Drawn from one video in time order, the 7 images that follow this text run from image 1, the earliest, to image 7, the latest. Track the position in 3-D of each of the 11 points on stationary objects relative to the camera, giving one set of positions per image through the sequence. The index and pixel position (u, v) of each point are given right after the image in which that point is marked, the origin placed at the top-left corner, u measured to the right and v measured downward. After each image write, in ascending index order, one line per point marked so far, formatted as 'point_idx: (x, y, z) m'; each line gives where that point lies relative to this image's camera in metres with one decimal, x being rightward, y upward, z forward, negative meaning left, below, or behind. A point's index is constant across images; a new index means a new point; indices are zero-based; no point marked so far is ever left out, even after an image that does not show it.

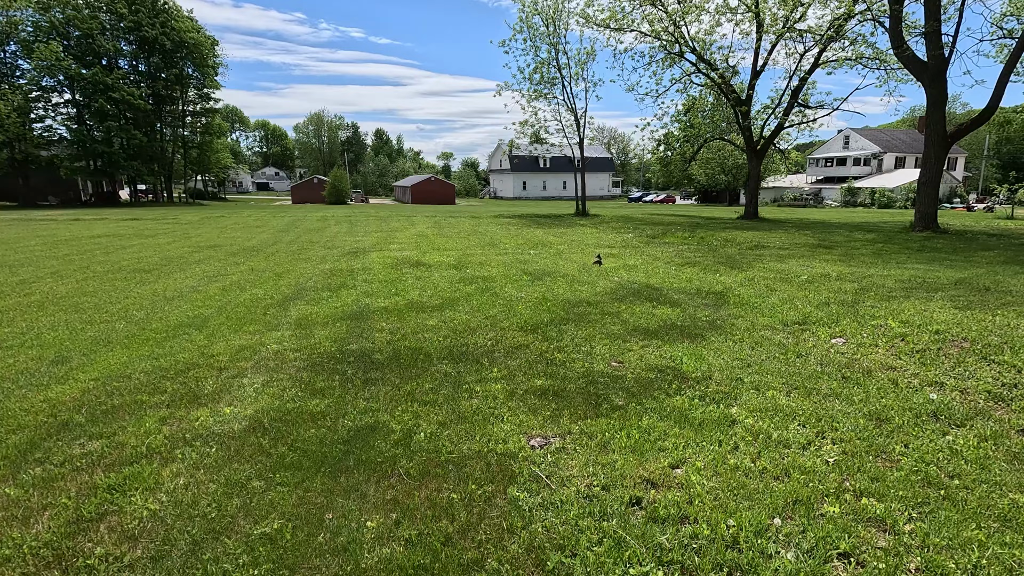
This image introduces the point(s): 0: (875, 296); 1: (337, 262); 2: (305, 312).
0: (+4.8, -0.1, +7.1) m
1: (-3.9, +0.6, +12.0) m
2: (-2.7, -0.3, +7.0) m
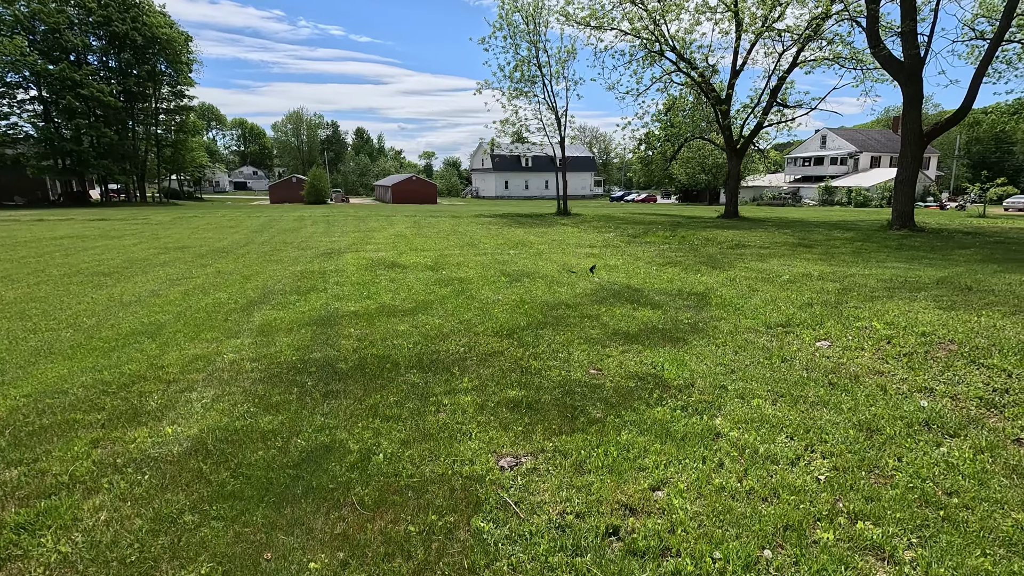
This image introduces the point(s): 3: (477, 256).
0: (+4.5, -0.1, +6.9) m
1: (-4.4, +0.5, +11.6) m
2: (-3.0, -0.4, +6.7) m
3: (-0.8, +0.7, +12.5) m
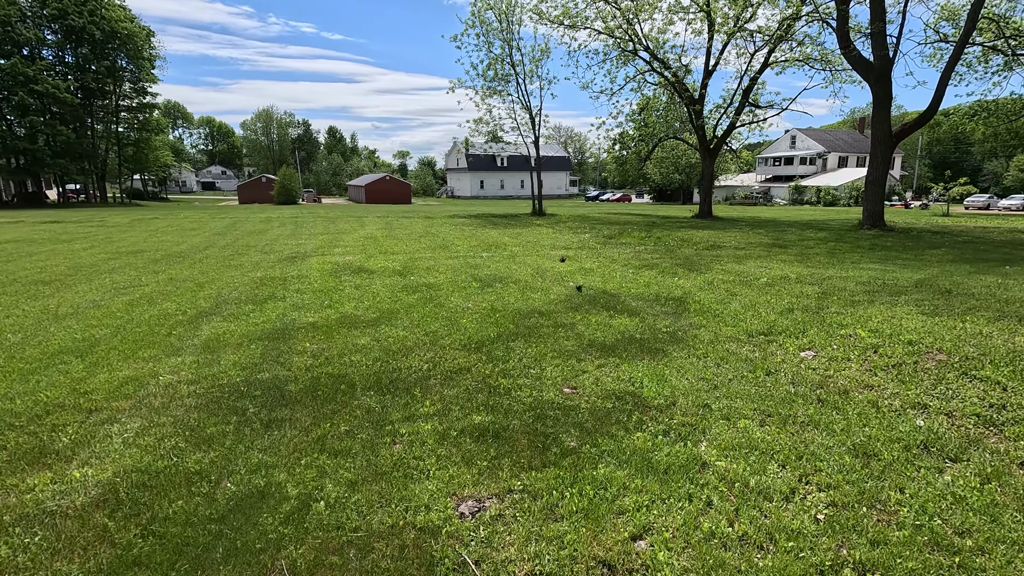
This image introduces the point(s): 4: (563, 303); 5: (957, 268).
0: (+4.1, -0.2, +6.7) m
1: (-5.0, +0.4, +11.0) m
2: (-3.4, -0.5, +6.1) m
3: (-1.4, +0.6, +12.0) m
4: (+0.7, -0.2, +7.3) m
5: (+7.9, +0.4, +9.6) m
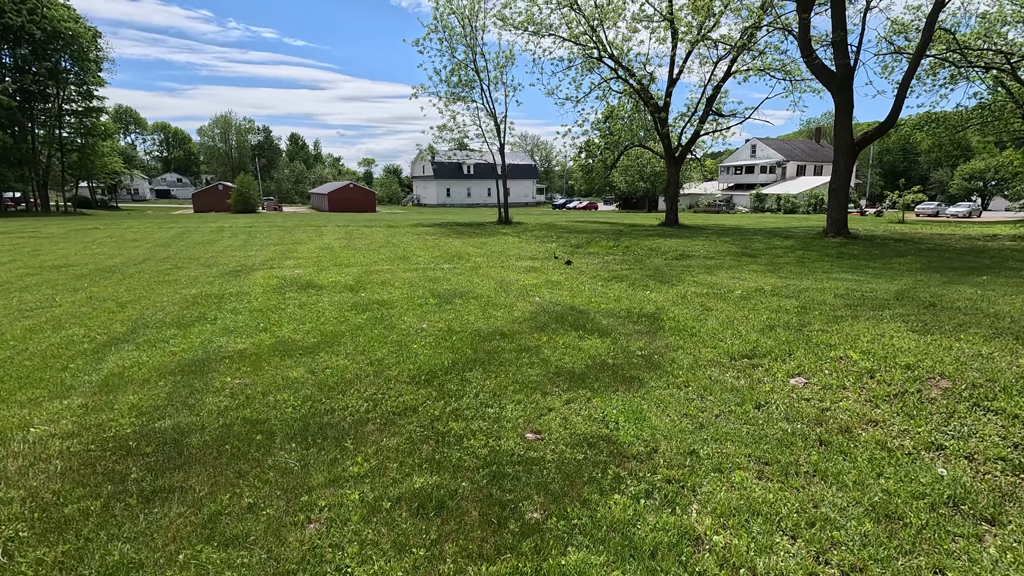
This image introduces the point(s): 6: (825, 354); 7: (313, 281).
0: (+3.6, -0.4, +6.3) m
1: (-5.7, +0.1, +10.0) m
2: (-3.8, -0.7, +5.2) m
3: (-2.2, +0.3, +11.3) m
4: (+0.2, -0.4, +6.7) m
5: (+7.3, +0.2, +9.3) m
6: (+2.9, -0.6, +5.0) m
7: (-3.8, +0.1, +10.1) m
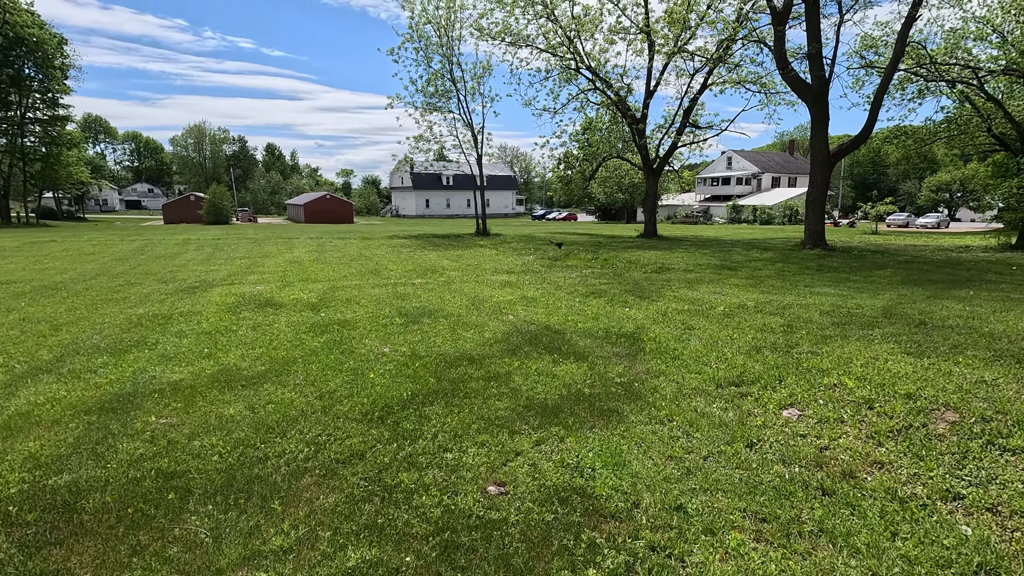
0: (+3.3, -0.6, +5.9) m
1: (-6.1, -0.3, +9.3) m
2: (-4.1, -1.0, +4.6) m
3: (-2.7, 0.0, +10.7) m
4: (-0.1, -0.7, +6.2) m
5: (+6.8, -0.1, +9.1) m
6: (+2.6, -0.8, +4.6) m
7: (-4.2, -0.2, +9.5) m
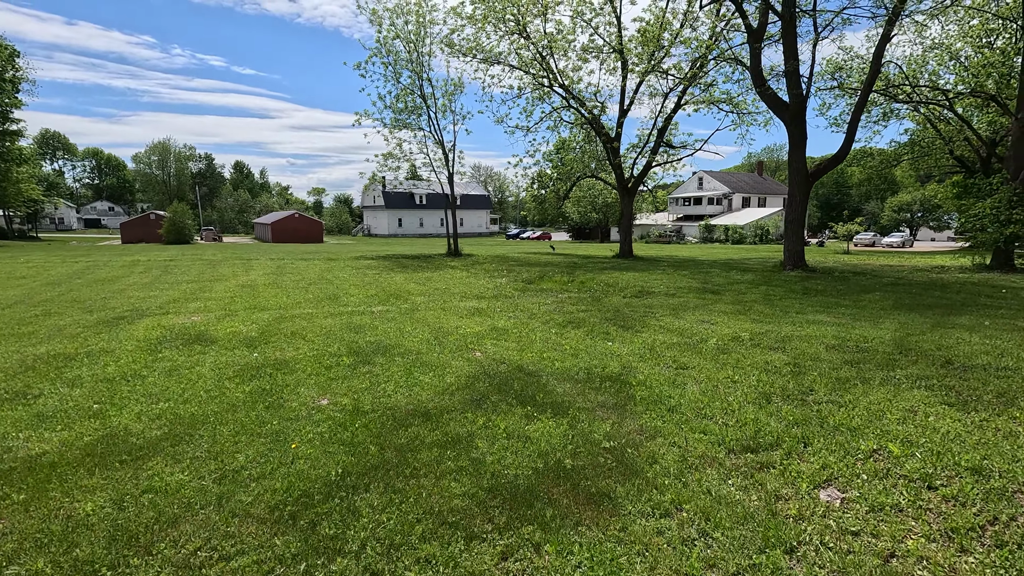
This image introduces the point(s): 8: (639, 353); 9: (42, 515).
0: (+3.0, -0.9, +5.1) m
1: (-6.6, -0.8, +8.0) m
2: (-4.3, -1.3, +3.4) m
3: (-3.3, -0.5, +9.6) m
4: (-0.5, -1.0, +5.2) m
5: (+6.3, -0.5, +8.5) m
6: (+2.4, -1.1, +3.7) m
7: (-4.7, -0.7, +8.3) m
8: (+1.6, -0.8, +6.7) m
9: (-2.7, -1.3, +3.1) m
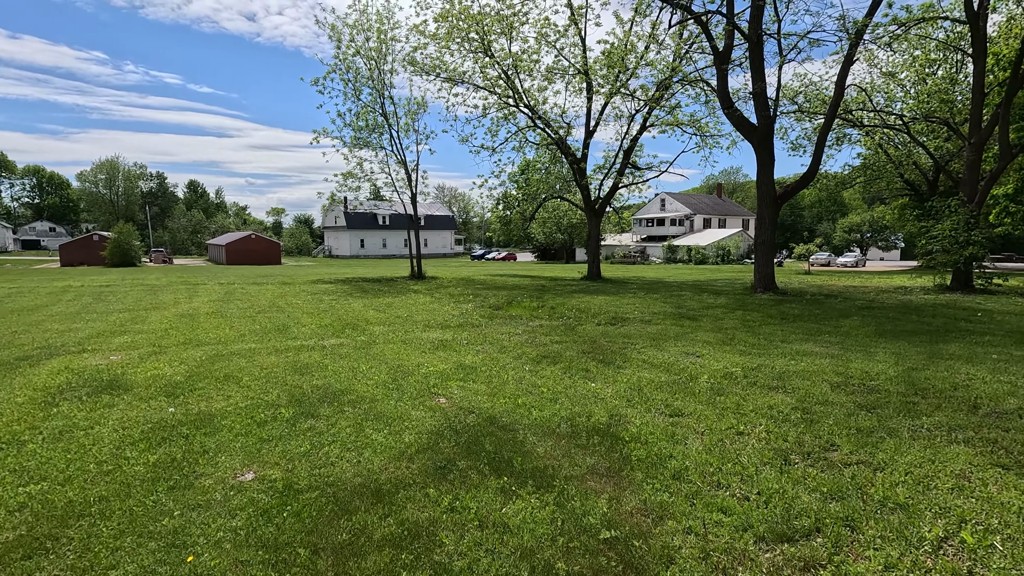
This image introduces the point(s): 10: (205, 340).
0: (+2.8, -1.2, +4.4) m
1: (-7.0, -1.3, +6.7) m
2: (-4.4, -1.6, +2.2) m
3: (-3.8, -1.1, +8.5) m
4: (-0.7, -1.4, +4.3) m
5: (+5.9, -0.9, +8.0) m
6: (+2.2, -1.4, +3.0) m
7: (-5.1, -1.2, +7.1) m
8: (+1.3, -1.2, +5.9) m
9: (-2.8, -1.6, +2.0) m
10: (-5.8, -1.0, +10.1) m
